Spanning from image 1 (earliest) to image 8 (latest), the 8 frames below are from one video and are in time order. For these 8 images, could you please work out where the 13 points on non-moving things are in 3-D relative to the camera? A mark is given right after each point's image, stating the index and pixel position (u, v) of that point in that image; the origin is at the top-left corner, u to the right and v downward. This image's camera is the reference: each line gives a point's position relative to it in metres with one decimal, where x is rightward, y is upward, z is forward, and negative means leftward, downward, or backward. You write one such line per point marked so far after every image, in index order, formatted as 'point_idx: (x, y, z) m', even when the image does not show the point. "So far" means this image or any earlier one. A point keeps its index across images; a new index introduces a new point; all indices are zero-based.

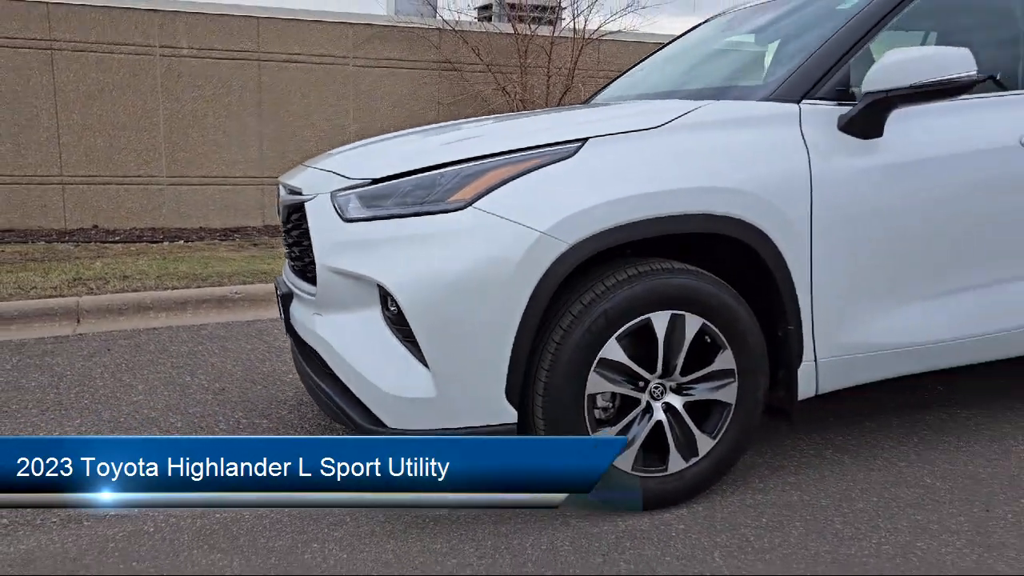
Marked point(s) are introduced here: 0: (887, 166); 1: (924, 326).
0: (+1.3, +0.4, +2.8) m
1: (+1.5, -0.1, +2.9) m
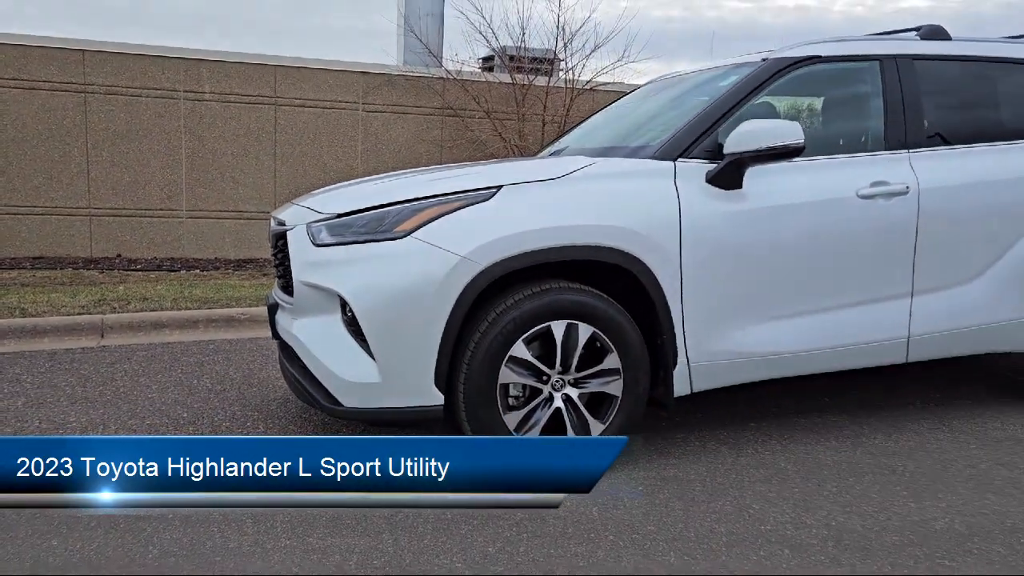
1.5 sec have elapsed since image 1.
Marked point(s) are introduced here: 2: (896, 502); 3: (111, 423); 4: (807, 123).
0: (+1.0, +0.3, +3.6) m
1: (+1.2, -0.2, +3.7) m
2: (+1.5, -0.9, +3.3) m
3: (-2.2, -0.7, +4.4) m
4: (+1.4, +0.8, +3.9) m
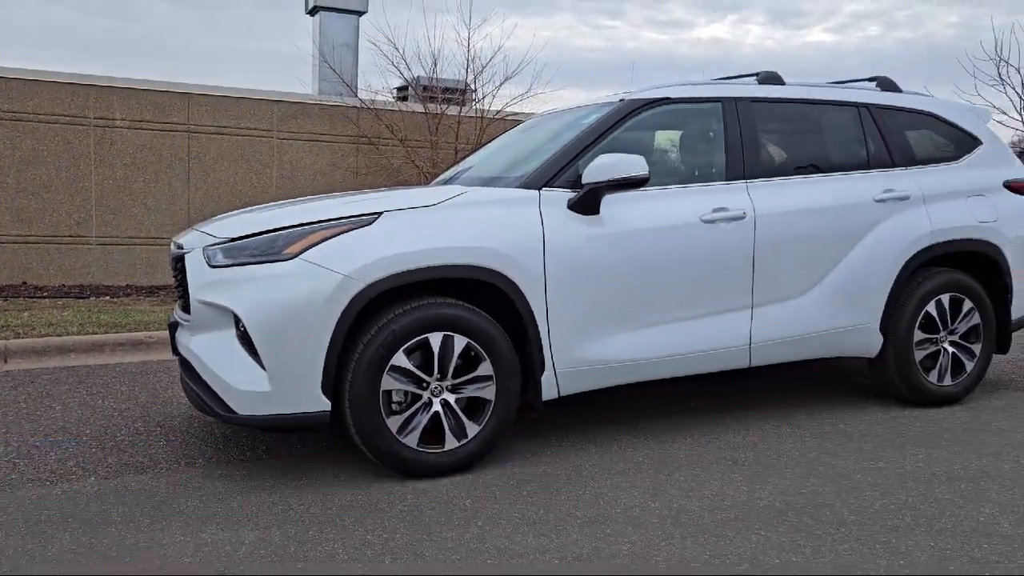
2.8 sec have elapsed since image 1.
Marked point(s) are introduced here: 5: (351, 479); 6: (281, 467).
0: (+0.4, +0.3, +4.0) m
1: (+0.6, -0.3, +4.1) m
2: (+1.0, -0.9, +3.7) m
3: (-2.8, -0.9, +4.5) m
4: (+0.8, +0.7, +4.4) m
5: (-0.8, -0.9, +3.8) m
6: (-1.1, -0.9, +3.9) m
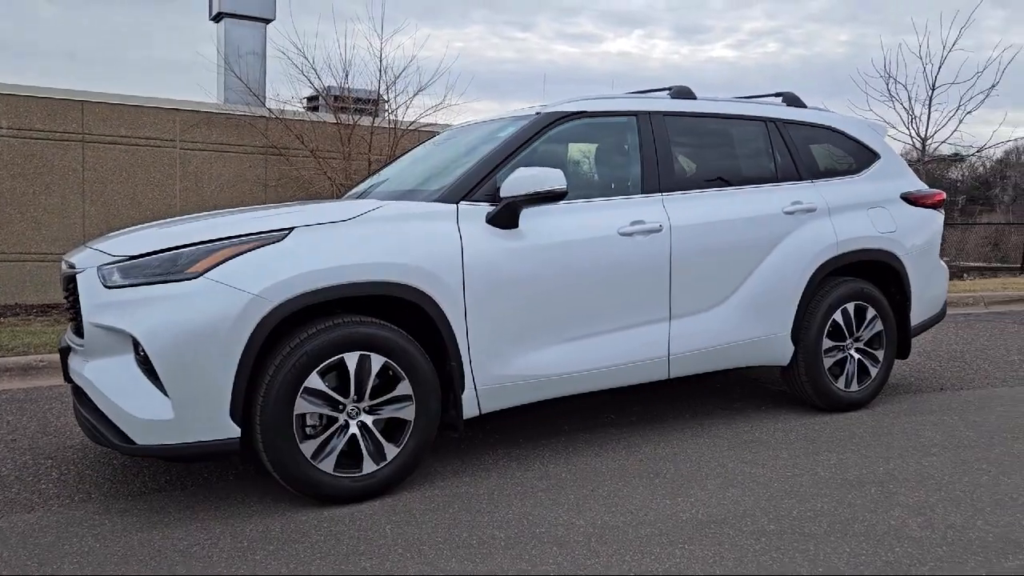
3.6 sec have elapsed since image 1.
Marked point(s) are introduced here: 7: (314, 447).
0: (0.0, +0.2, +4.0) m
1: (+0.2, -0.4, +4.1) m
2: (+0.7, -1.0, +3.7) m
3: (-3.2, -1.0, +4.1) m
4: (+0.3, +0.6, +4.4) m
5: (-1.1, -1.0, +3.6) m
6: (-1.5, -1.0, +3.7) m
7: (-0.9, -0.7, +3.6) m
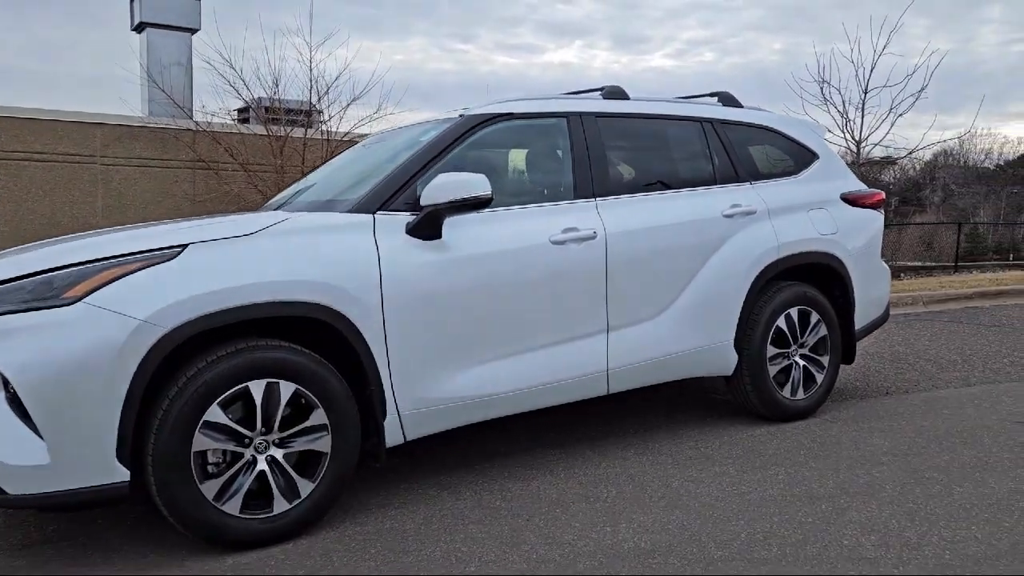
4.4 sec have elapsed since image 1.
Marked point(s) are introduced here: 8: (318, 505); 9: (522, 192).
0: (-0.3, +0.1, +3.7) m
1: (-0.1, -0.4, +3.8) m
2: (+0.3, -1.0, +3.5) m
3: (-3.5, -1.1, +3.6) m
4: (0.0, +0.6, +4.1) m
5: (-1.4, -1.1, +3.2) m
6: (-1.8, -1.1, +3.3) m
7: (-1.2, -0.8, +3.2) m
8: (-0.8, -0.9, +3.4) m
9: (+0.1, +0.5, +4.1) m
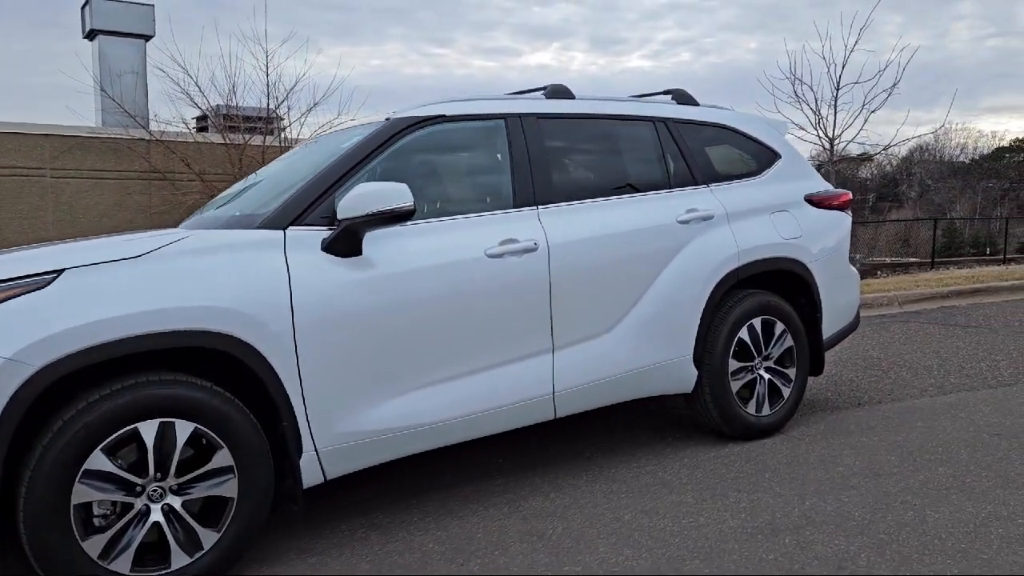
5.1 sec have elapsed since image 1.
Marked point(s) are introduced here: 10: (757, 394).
0: (-0.6, 0.0, +3.4) m
1: (-0.4, -0.5, +3.5) m
2: (+0.1, -1.1, +3.1) m
3: (-3.8, -1.3, +3.2) m
4: (-0.4, +0.5, +3.8) m
5: (-1.7, -1.2, +2.9) m
6: (-2.0, -1.2, +2.9) m
7: (-1.4, -0.9, +2.8) m
8: (-1.1, -1.0, +3.1) m
9: (-0.3, +0.4, +3.8) m
10: (+1.4, -0.6, +4.6) m
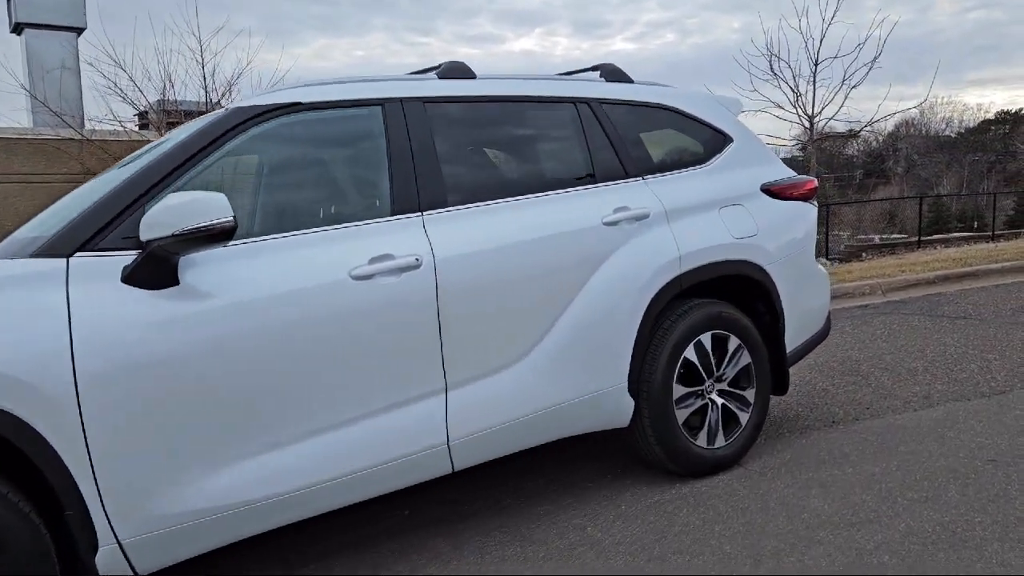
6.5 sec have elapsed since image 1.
0: (-1.1, -0.1, +2.6) m
1: (-0.8, -0.6, +2.7) m
2: (-0.3, -1.2, +2.4) m
3: (-4.2, -1.5, +2.4) m
4: (-0.8, +0.4, +3.0) m
5: (-2.1, -1.4, +2.1) m
6: (-2.5, -1.4, +2.2) m
7: (-1.9, -1.1, +2.1) m
8: (-1.5, -1.2, +2.3) m
9: (-0.7, +0.3, +3.0) m
10: (+0.9, -0.6, +3.9) m
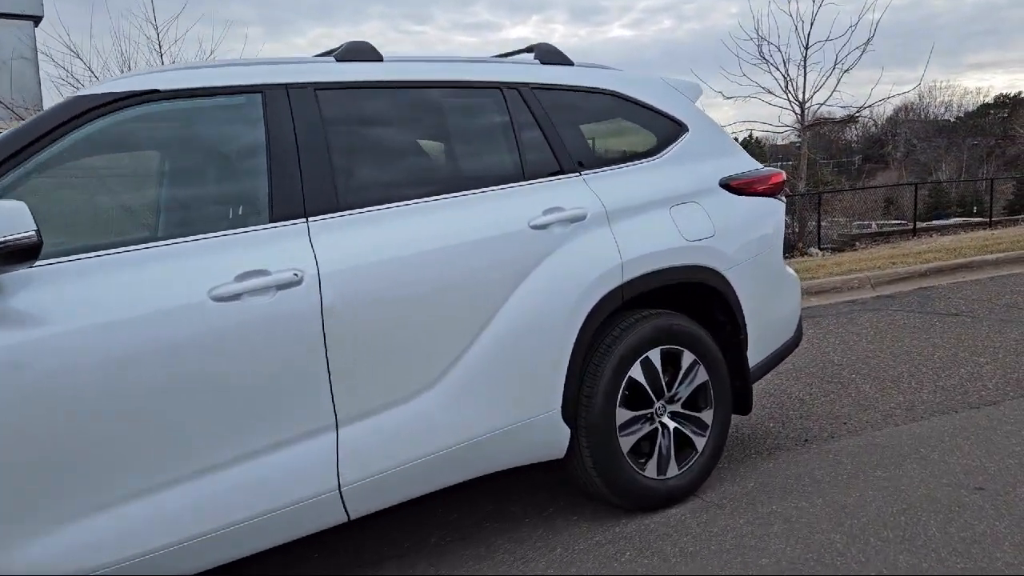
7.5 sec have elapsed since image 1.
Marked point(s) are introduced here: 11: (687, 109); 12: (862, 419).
0: (-1.4, -0.2, +2.2) m
1: (-1.1, -0.7, +2.3) m
2: (-0.6, -1.3, +2.0) m
3: (-4.5, -1.6, +2.0) m
4: (-1.2, +0.3, +2.5) m
5: (-2.4, -1.5, +1.7) m
6: (-2.8, -1.5, +1.8) m
7: (-2.2, -1.2, +1.7) m
8: (-1.8, -1.3, +1.9) m
9: (-1.1, +0.2, +2.5) m
10: (+0.6, -0.7, +3.4) m
11: (+0.8, +0.9, +3.9) m
12: (+1.9, -0.7, +4.5) m
